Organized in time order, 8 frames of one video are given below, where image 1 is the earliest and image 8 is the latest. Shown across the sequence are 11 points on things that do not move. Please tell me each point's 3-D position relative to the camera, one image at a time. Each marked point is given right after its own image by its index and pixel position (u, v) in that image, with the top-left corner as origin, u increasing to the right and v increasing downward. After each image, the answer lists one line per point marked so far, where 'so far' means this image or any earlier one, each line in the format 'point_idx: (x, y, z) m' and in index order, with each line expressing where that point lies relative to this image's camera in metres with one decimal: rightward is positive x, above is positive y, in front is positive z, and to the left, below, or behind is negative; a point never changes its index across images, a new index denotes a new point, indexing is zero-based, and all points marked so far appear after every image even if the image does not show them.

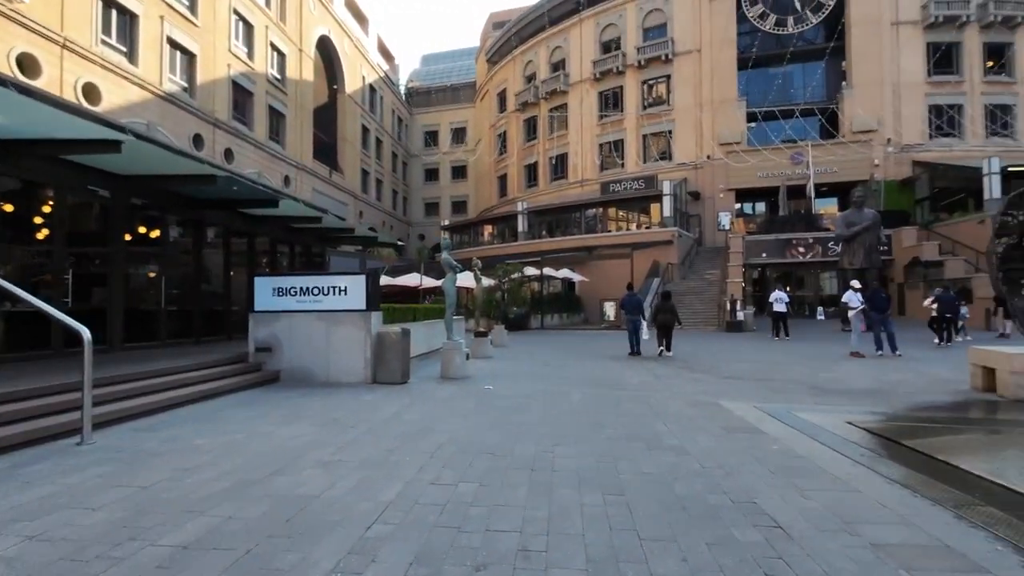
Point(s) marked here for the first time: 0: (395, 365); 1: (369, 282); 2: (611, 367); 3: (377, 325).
0: (-2.1, -1.4, +10.0) m
1: (-2.6, +0.1, +10.1) m
2: (+2.3, -1.8, +13.0) m
3: (-2.5, -0.7, +10.3) m
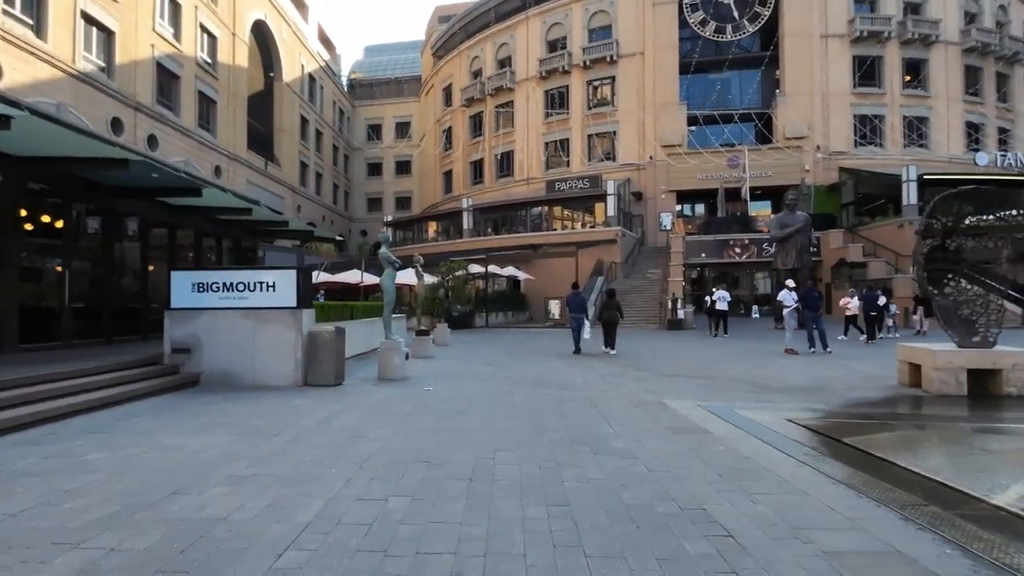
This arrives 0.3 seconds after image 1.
0: (-3.1, -1.3, +9.4) m
1: (-3.5, +0.1, +9.5) m
2: (+1.0, -1.8, +12.8) m
3: (-3.5, -0.6, +9.6) m
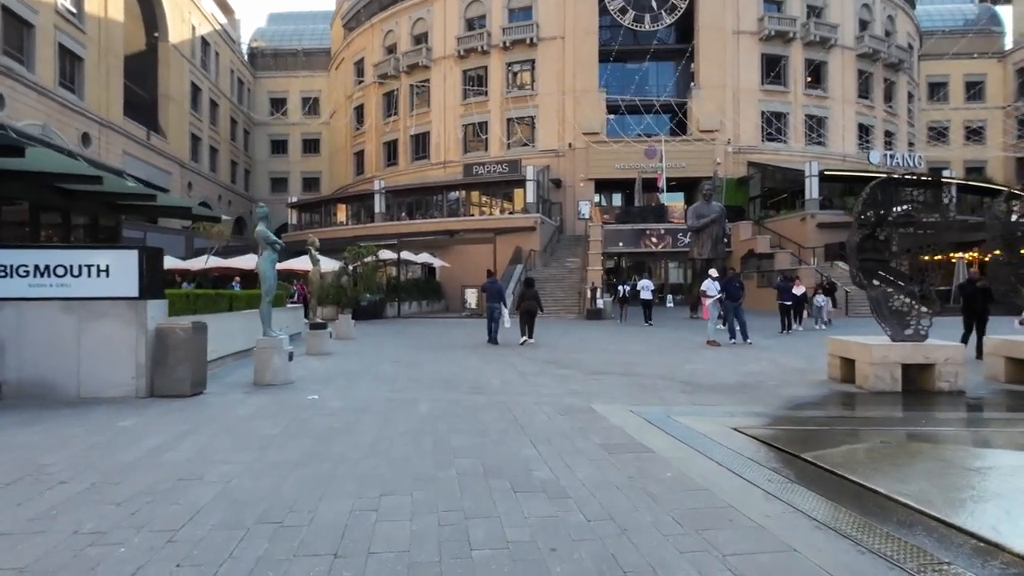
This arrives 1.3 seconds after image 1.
0: (-4.4, -1.1, +7.5) m
1: (-4.9, +0.3, +7.5) m
2: (-0.9, -1.5, +11.5) m
3: (-4.8, -0.4, +7.6) m
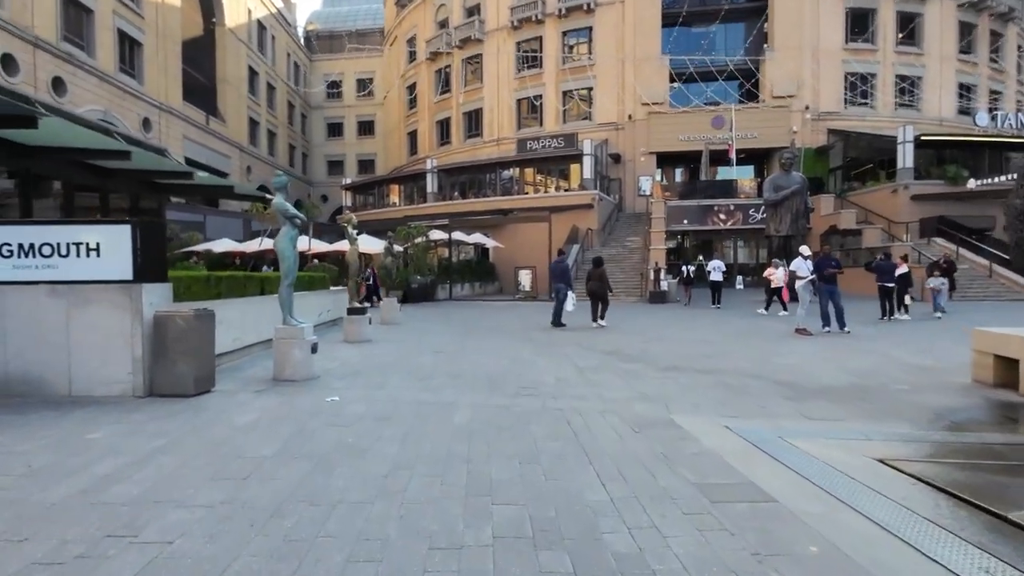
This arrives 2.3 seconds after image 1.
0: (-3.7, -0.9, +6.4) m
1: (-4.2, +0.5, +6.4) m
2: (+0.1, -1.2, +10.1) m
3: (-4.2, -0.2, +6.6) m
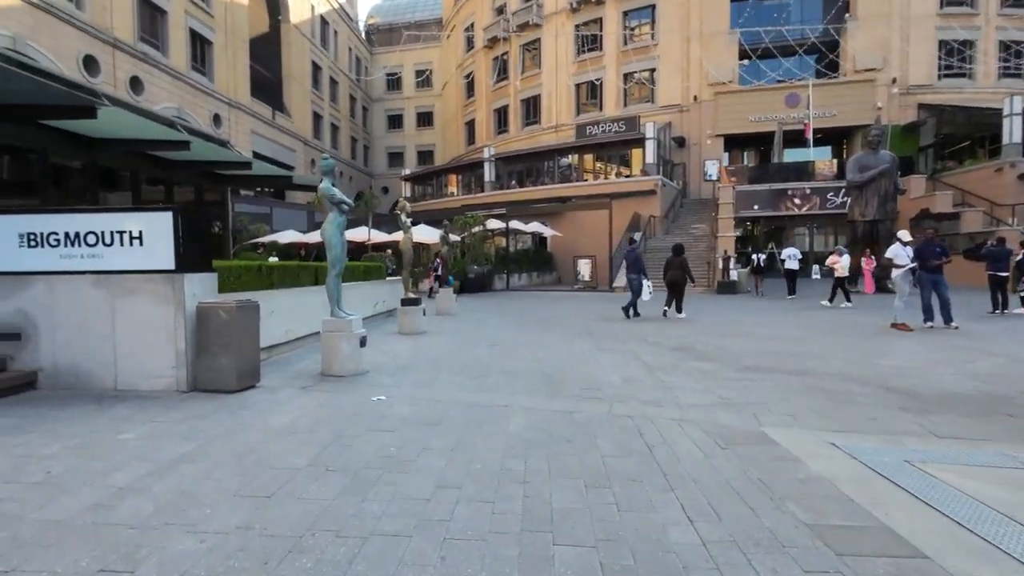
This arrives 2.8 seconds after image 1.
0: (-3.1, -0.8, +6.1) m
1: (-3.6, +0.7, +6.1) m
2: (+1.1, -1.0, +9.3) m
3: (-3.5, -0.1, +6.3) m
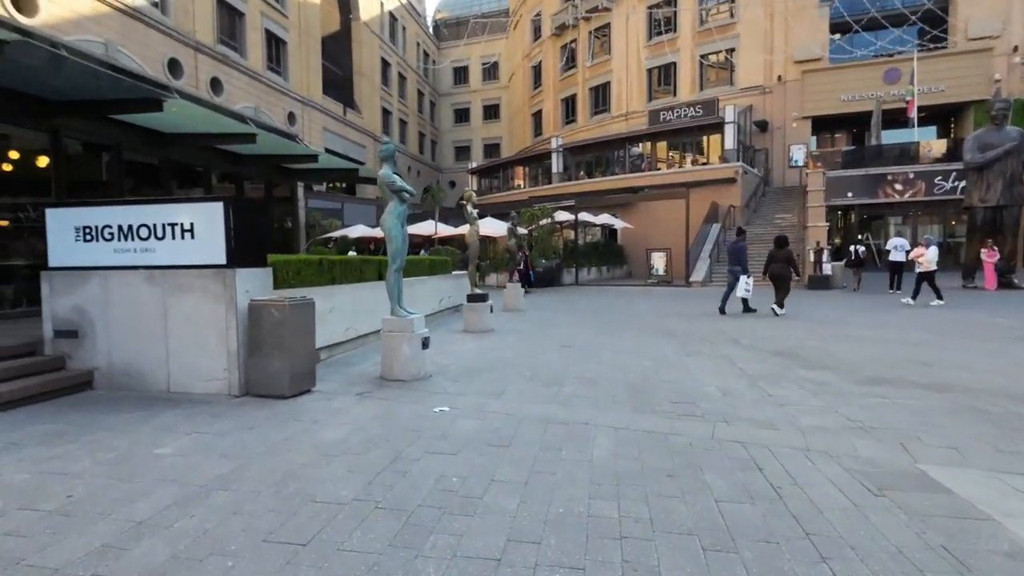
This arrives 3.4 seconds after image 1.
0: (-2.3, -0.8, +5.6) m
1: (-2.8, +0.7, +5.7) m
2: (+2.3, -1.0, +8.3) m
3: (-2.7, -0.1, +5.8) m
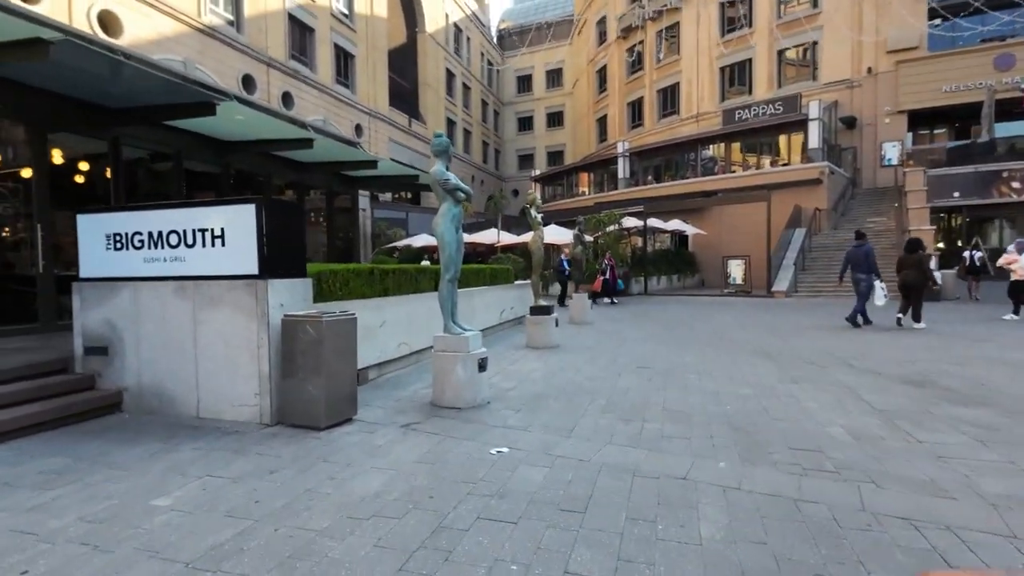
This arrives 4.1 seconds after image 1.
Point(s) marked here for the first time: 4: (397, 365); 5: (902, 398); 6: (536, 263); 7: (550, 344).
0: (-1.7, -0.9, +4.9) m
1: (-2.2, +0.6, +5.0) m
2: (+3.2, -1.1, +7.1) m
3: (-2.0, -0.2, +5.2) m
4: (-1.5, -1.0, +7.6) m
5: (+4.2, -1.2, +6.0) m
6: (+0.5, +0.5, +12.5) m
7: (+0.6, -1.0, +9.7) m
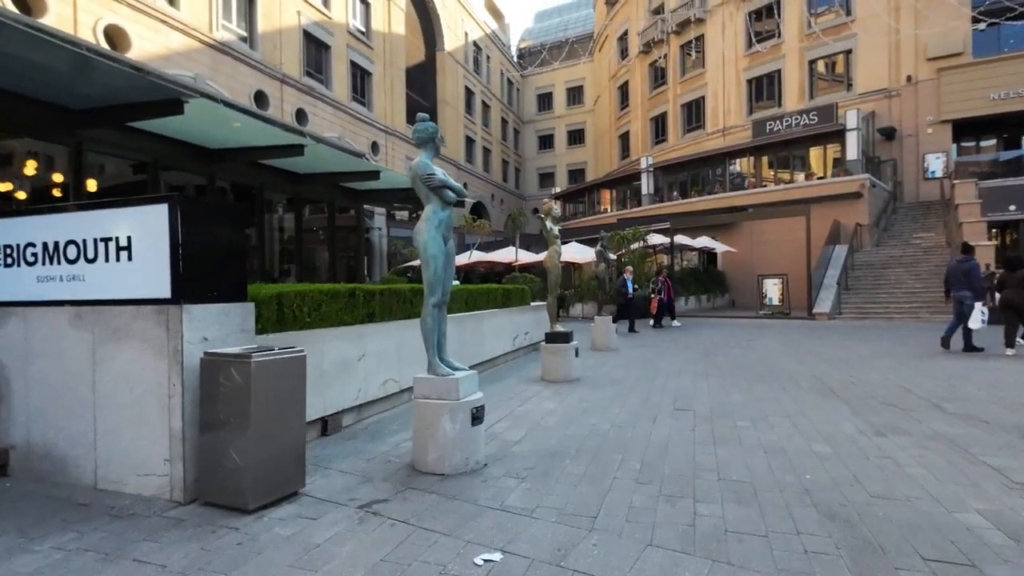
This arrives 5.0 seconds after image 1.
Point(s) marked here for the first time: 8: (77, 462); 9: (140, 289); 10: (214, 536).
0: (-1.7, -1.1, +3.6) m
1: (-2.1, +0.4, +3.7) m
2: (+3.2, -1.4, +5.5) m
3: (-2.0, -0.4, +3.9) m
4: (-1.4, -1.3, +6.3) m
5: (+4.2, -1.4, +4.5) m
6: (+0.8, +0.1, +11.2) m
7: (+0.8, -1.3, +8.3) m
8: (-3.1, -1.2, +3.9) m
9: (-2.5, 0.0, +3.8) m
10: (-1.7, -1.4, +3.2) m
